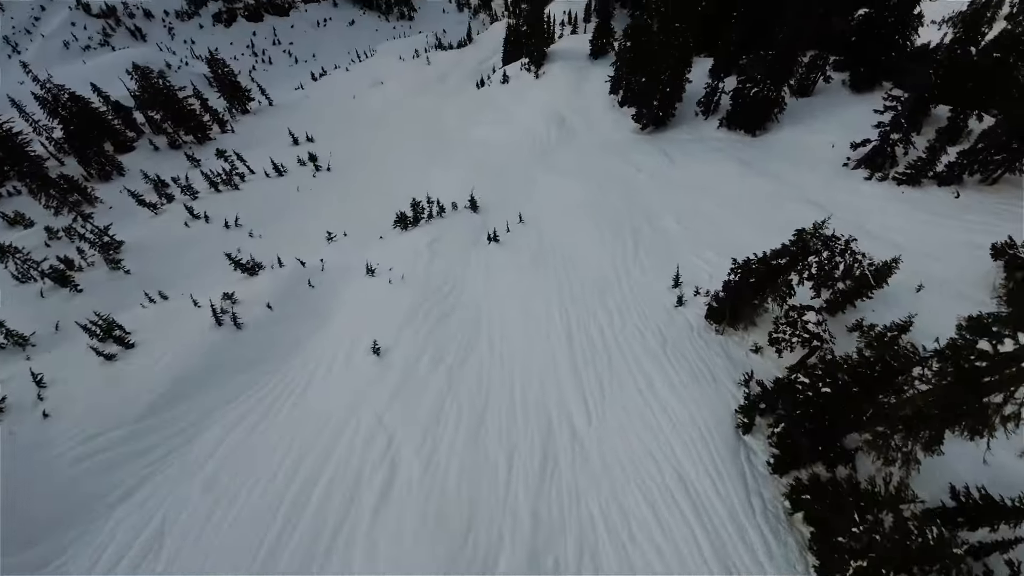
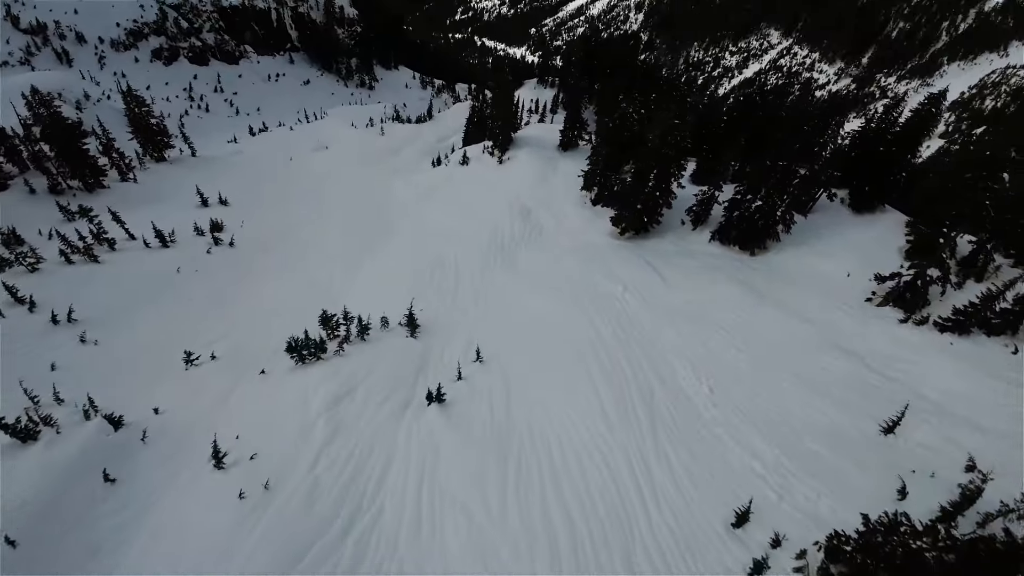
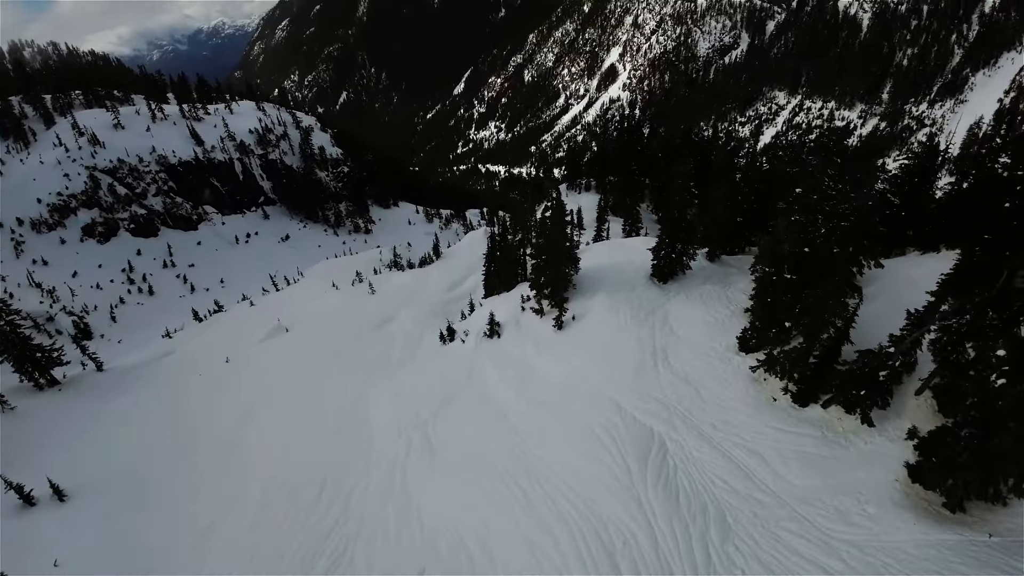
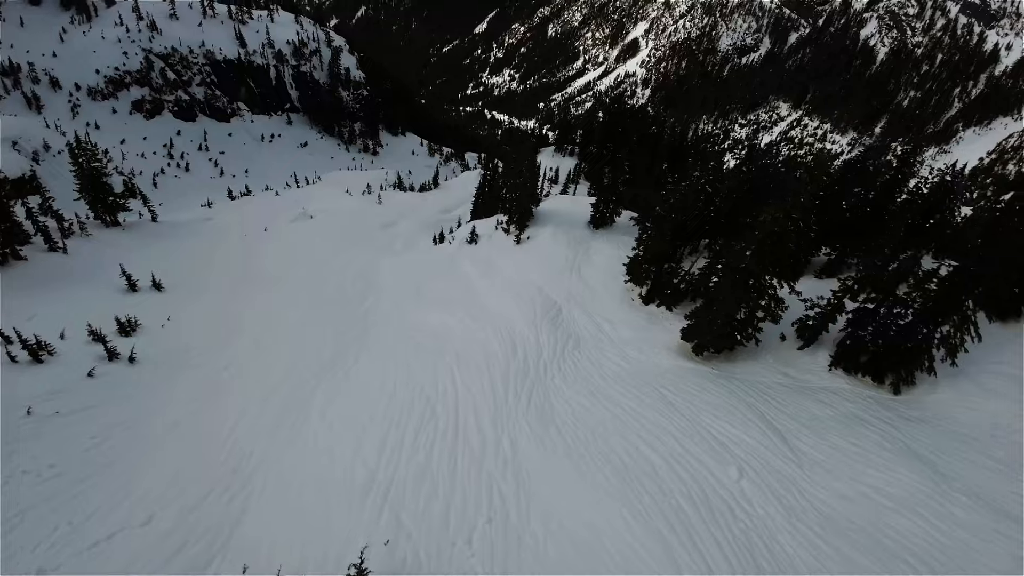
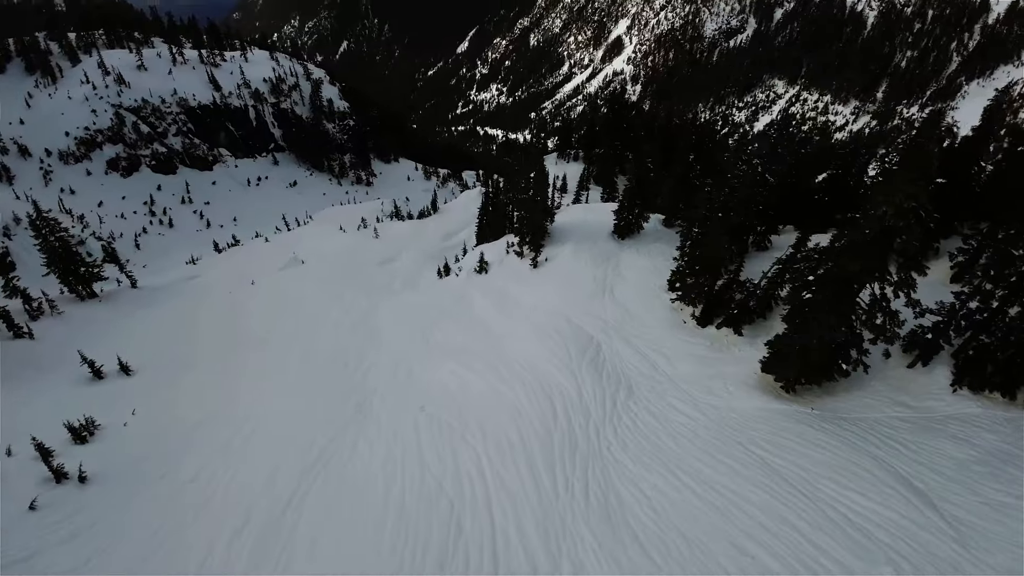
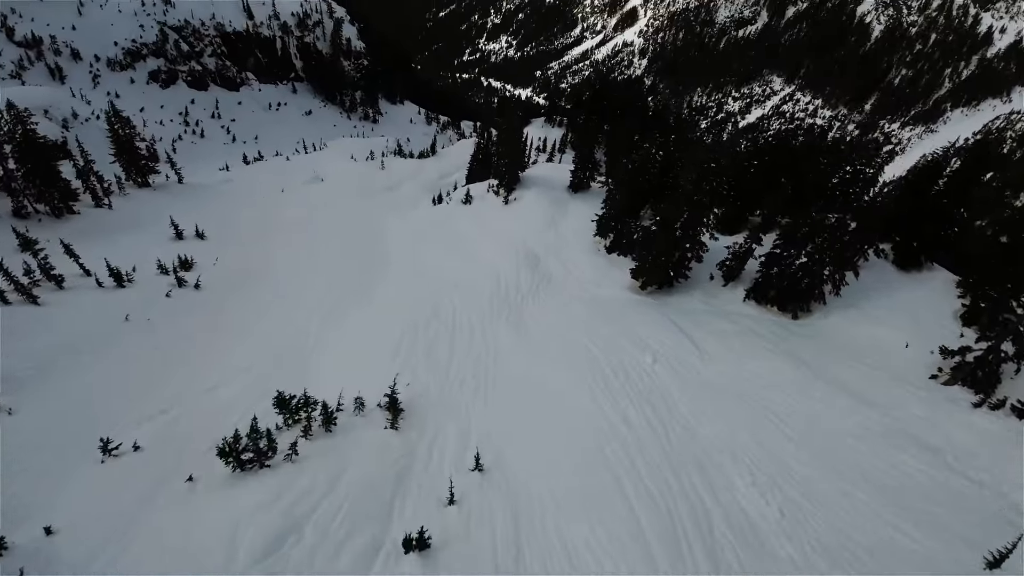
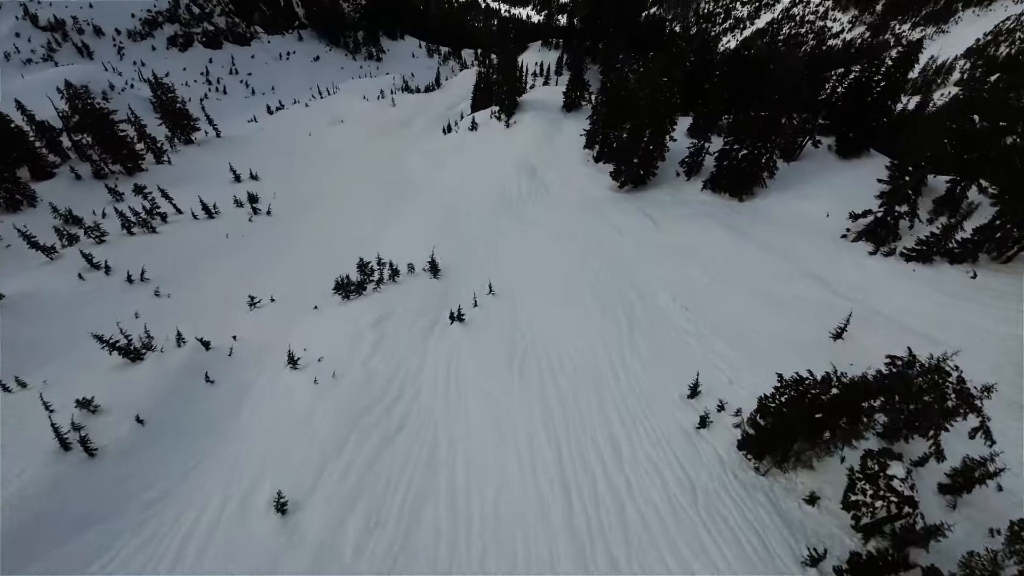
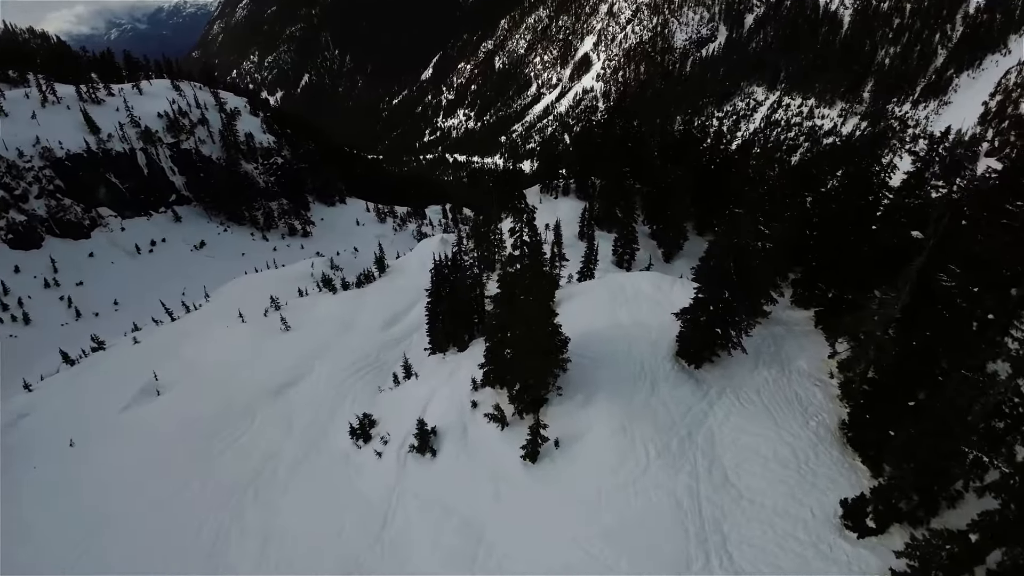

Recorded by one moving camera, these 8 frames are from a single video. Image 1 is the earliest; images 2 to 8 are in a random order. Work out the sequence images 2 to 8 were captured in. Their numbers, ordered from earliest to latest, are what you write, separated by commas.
7, 2, 6, 4, 5, 3, 8
